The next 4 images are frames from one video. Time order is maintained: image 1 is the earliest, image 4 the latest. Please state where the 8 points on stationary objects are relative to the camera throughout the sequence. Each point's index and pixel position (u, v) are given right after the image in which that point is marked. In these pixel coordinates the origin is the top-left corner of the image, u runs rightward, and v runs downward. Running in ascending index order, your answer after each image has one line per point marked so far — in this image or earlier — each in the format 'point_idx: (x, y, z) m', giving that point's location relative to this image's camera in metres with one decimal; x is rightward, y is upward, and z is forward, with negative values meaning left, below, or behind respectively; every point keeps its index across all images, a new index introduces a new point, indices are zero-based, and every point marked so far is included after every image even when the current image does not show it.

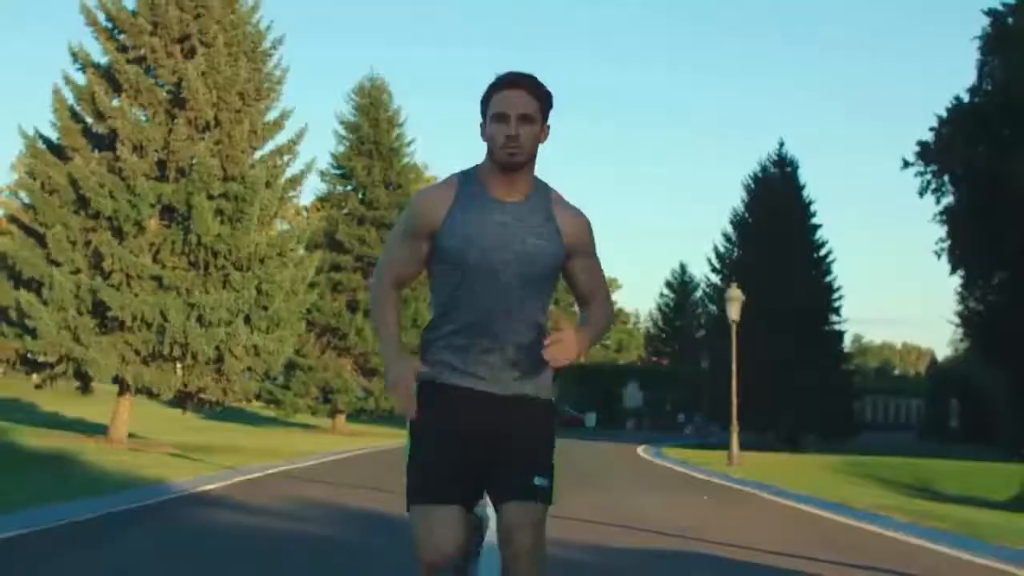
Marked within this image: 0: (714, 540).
0: (+1.9, -2.2, +13.5) m
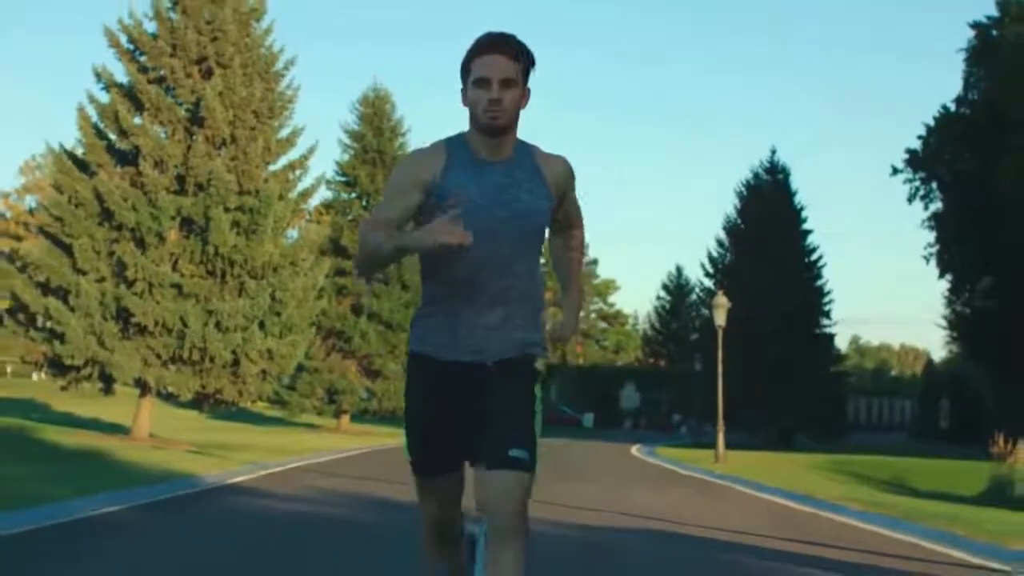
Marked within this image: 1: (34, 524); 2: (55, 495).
0: (+1.9, -2.3, +14.5) m
1: (-4.0, -2.0, +12.1) m
2: (-4.5, -2.0, +14.2) m
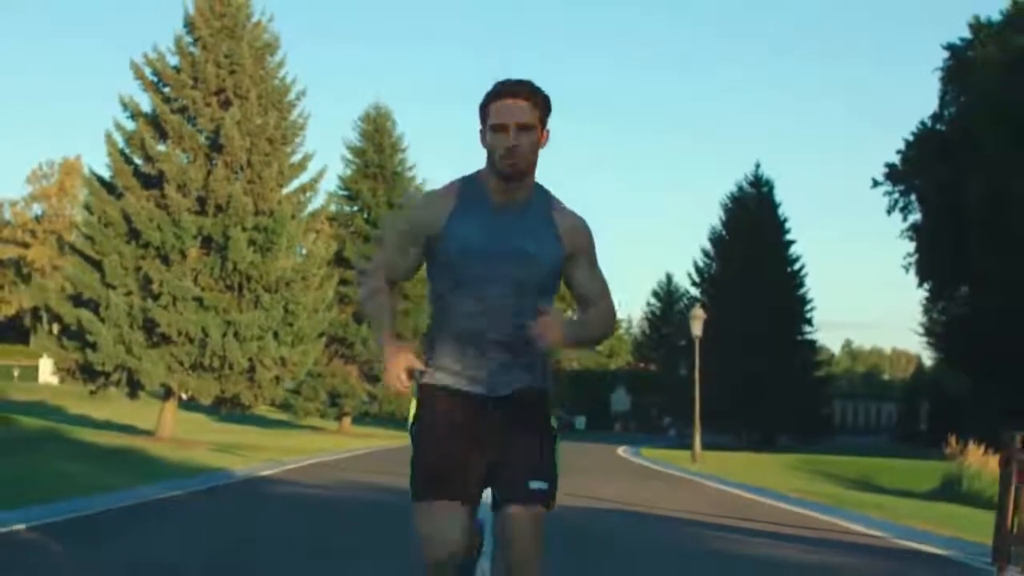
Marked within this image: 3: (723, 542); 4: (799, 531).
0: (+1.8, -2.5, +16.2) m
1: (-4.1, -2.1, +13.8) m
2: (-4.6, -2.2, +15.8) m
3: (+1.9, -2.2, +12.8) m
4: (+2.8, -2.4, +14.1) m
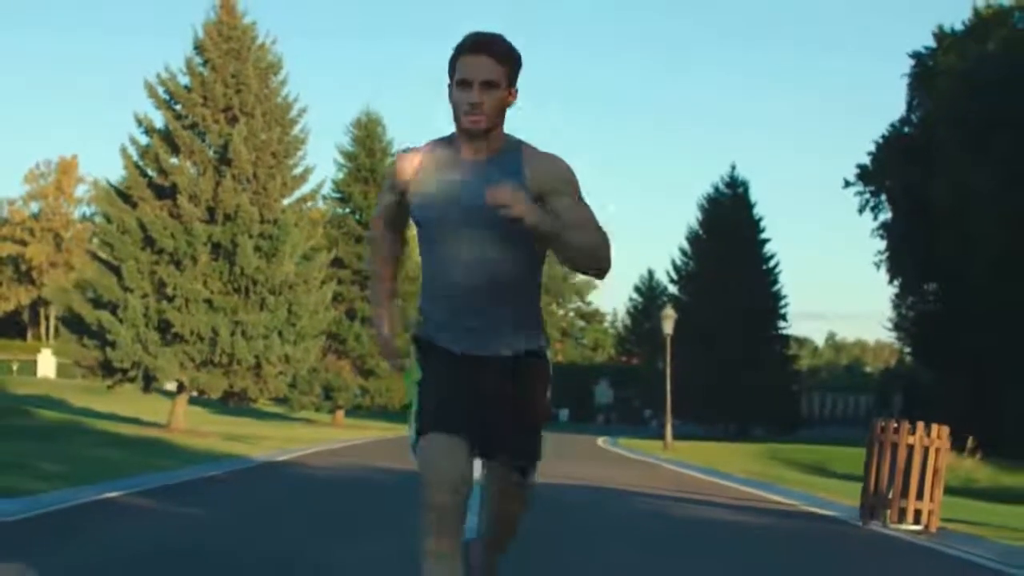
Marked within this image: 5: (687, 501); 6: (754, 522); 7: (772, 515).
0: (+1.6, -2.6, +17.9) m
1: (-4.3, -2.2, +15.5) m
2: (-4.7, -2.2, +17.5) m
3: (+1.7, -2.3, +14.5) m
4: (+2.6, -2.4, +15.9) m
5: (+1.9, -2.4, +15.6) m
6: (+2.3, -2.2, +13.5) m
7: (+2.6, -2.3, +14.5) m
